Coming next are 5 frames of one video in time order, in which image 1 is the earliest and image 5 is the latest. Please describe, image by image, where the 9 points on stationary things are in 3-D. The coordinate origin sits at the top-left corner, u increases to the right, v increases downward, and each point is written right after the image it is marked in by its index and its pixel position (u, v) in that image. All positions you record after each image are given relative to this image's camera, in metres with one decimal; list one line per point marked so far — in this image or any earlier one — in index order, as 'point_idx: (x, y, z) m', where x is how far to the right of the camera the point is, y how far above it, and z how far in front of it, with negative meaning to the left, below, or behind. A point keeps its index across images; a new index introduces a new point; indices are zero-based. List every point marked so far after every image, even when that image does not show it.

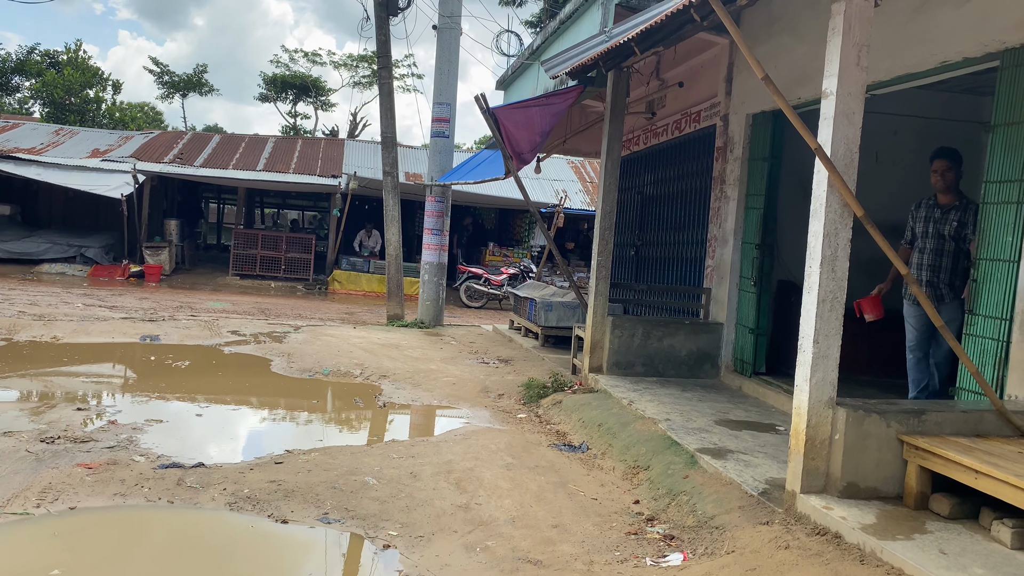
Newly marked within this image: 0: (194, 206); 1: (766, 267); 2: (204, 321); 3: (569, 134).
0: (-7.1, +1.8, +19.3) m
1: (+1.8, +0.1, +6.2) m
2: (-3.7, -0.4, +10.3) m
3: (+0.6, +1.7, +9.8) m
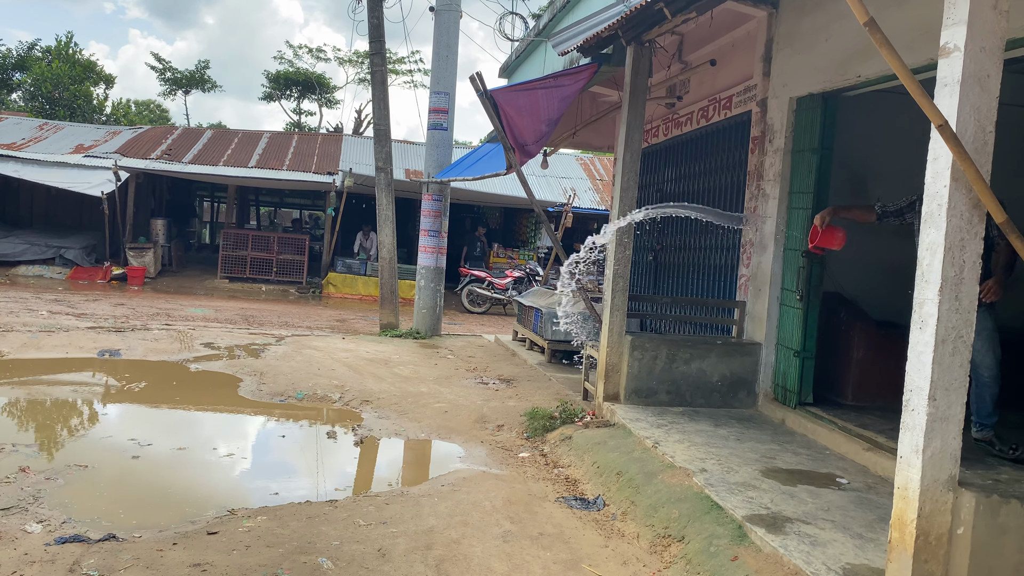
0: (-7.0, +1.8, +18.4) m
1: (+1.9, +0.1, +5.3) m
2: (-3.6, -0.5, +9.3) m
3: (+0.7, +1.7, +8.9) m
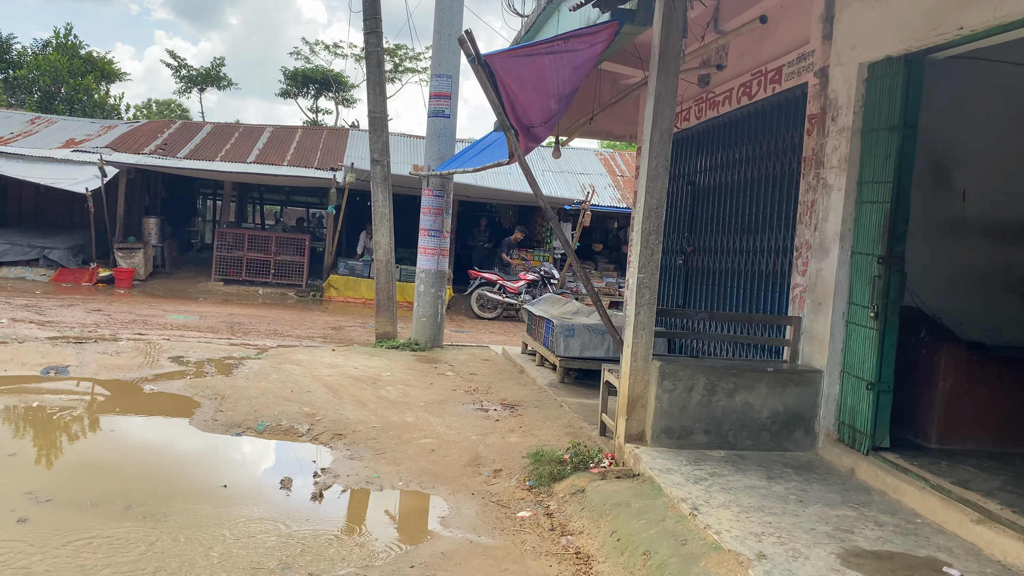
0: (-6.7, +1.7, +17.5) m
1: (+1.8, 0.0, +4.2) m
2: (-3.6, -0.5, +8.4) m
3: (+0.8, +1.6, +7.8) m
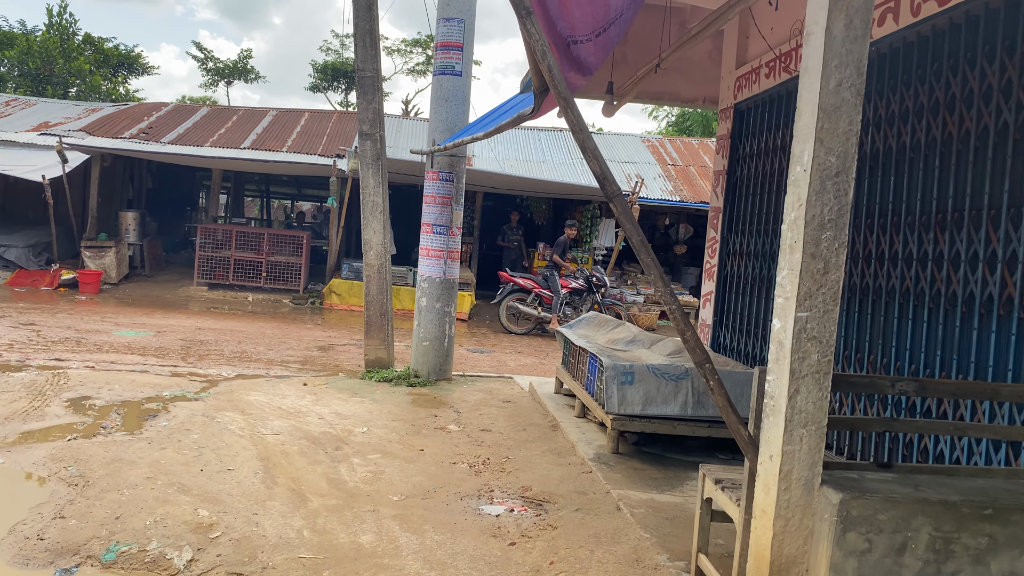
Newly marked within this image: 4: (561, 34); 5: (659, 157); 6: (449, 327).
0: (-6.1, +1.7, +15.5) m
1: (+1.9, -0.2, +1.8) m
2: (-3.3, -0.6, +6.3) m
3: (+1.0, +1.5, +5.5) m
4: (+0.2, +0.8, +2.8) m
5: (+2.5, +2.3, +14.9) m
6: (-0.5, -0.3, +7.1) m
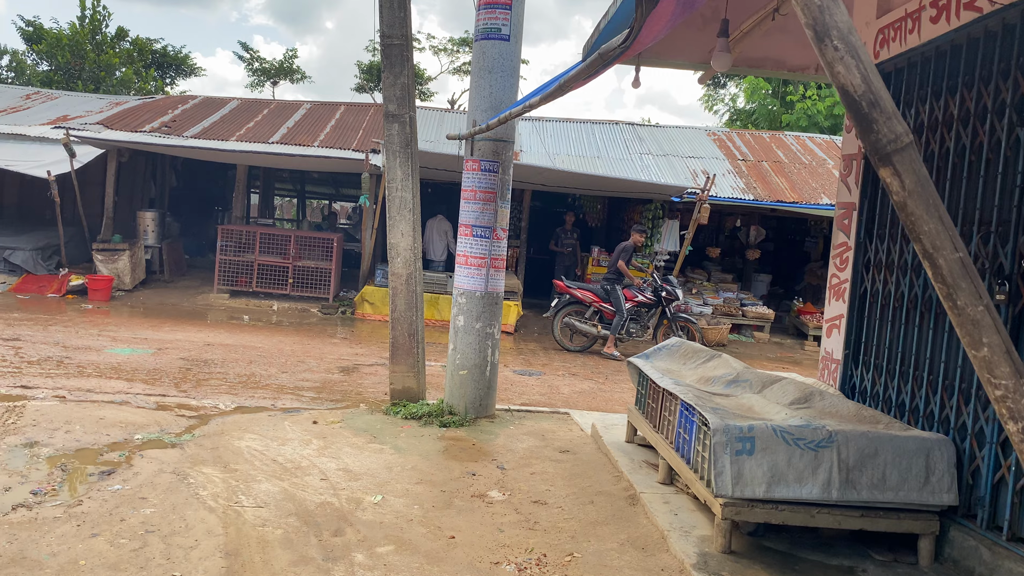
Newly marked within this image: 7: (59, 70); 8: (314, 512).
0: (-5.2, +1.6, +14.5) m
1: (+2.0, -0.3, +0.4) m
2: (-3.0, -0.7, +5.1) m
3: (+1.3, +1.4, +4.1) m
4: (+0.3, +0.7, +1.5) m
5: (+3.4, +2.1, +13.4) m
6: (-0.1, -0.4, +5.8) m
7: (-10.1, +4.9, +19.4) m
8: (-0.8, -0.9, +3.7) m
